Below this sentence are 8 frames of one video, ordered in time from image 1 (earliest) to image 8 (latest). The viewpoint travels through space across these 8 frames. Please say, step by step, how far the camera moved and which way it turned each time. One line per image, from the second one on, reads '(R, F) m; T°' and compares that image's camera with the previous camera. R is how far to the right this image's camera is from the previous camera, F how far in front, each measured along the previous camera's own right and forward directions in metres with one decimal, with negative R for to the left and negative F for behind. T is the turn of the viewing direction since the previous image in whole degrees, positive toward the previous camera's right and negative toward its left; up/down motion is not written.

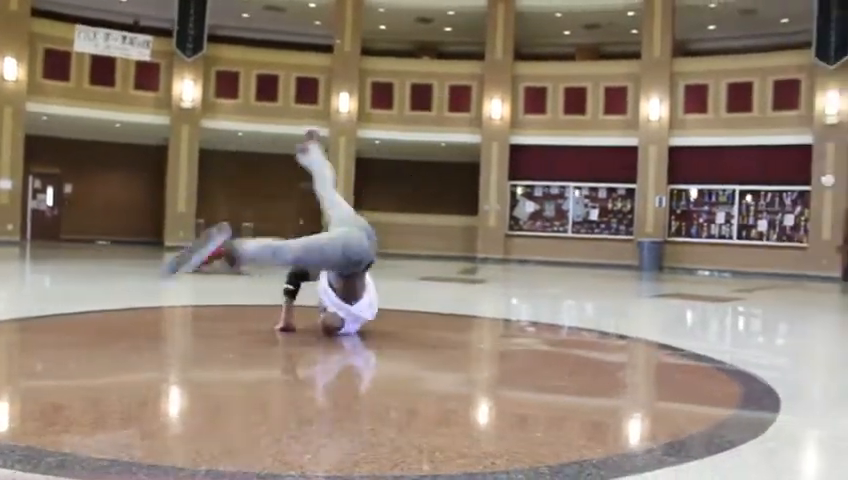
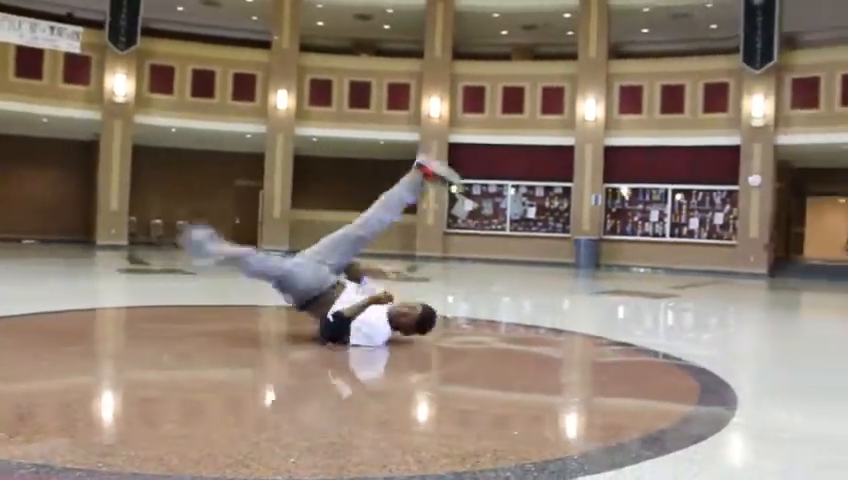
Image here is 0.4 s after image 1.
(-0.1, 0.0) m; +5°
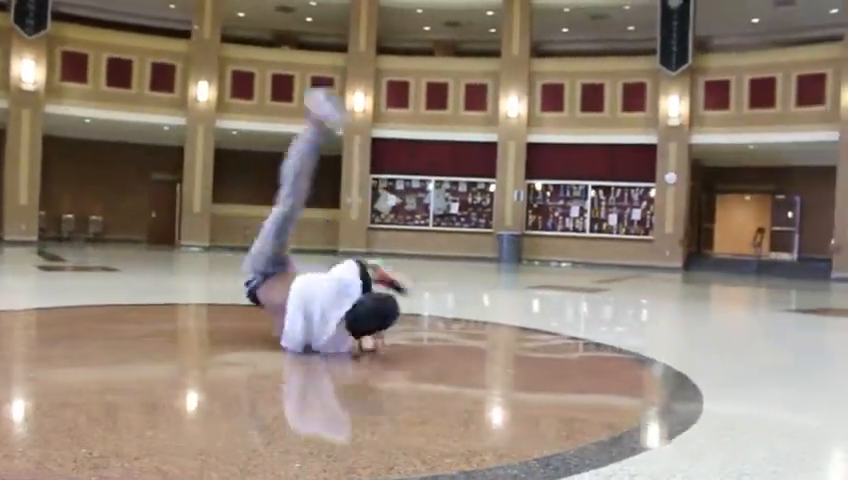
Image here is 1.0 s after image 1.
(-0.3, 0.0) m; +6°
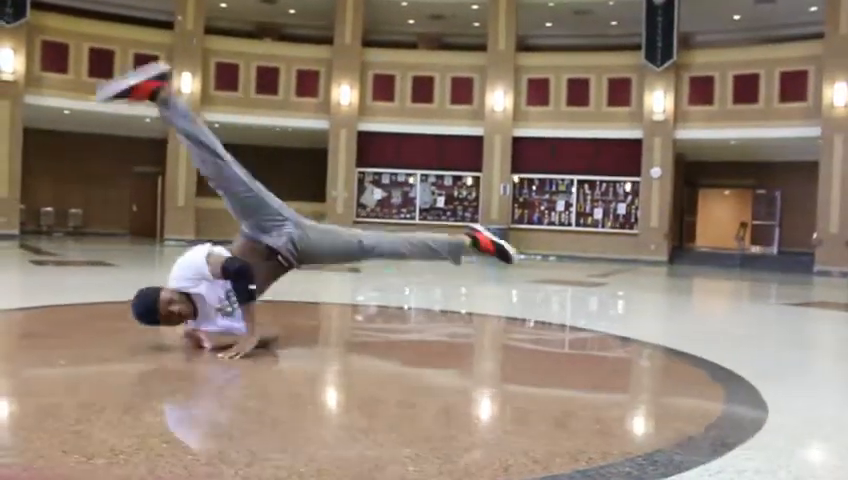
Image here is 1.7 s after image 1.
(-0.6, 0.0) m; +3°
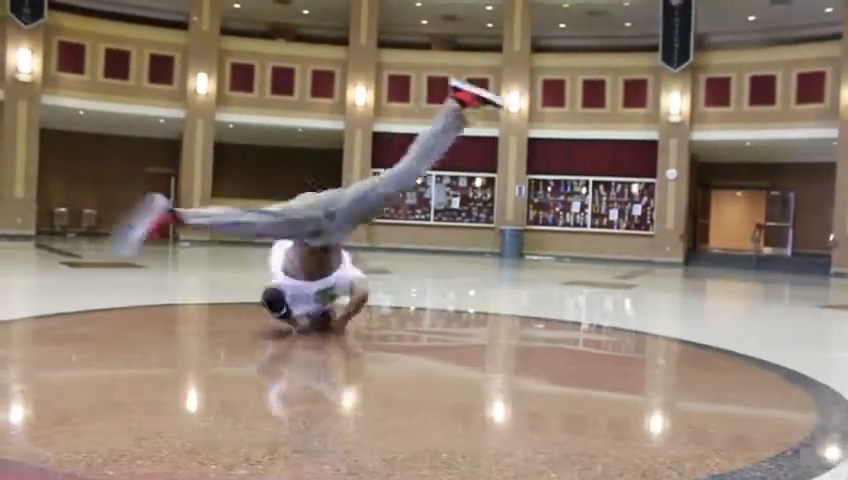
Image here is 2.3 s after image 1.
(-0.5, 0.0) m; 0°
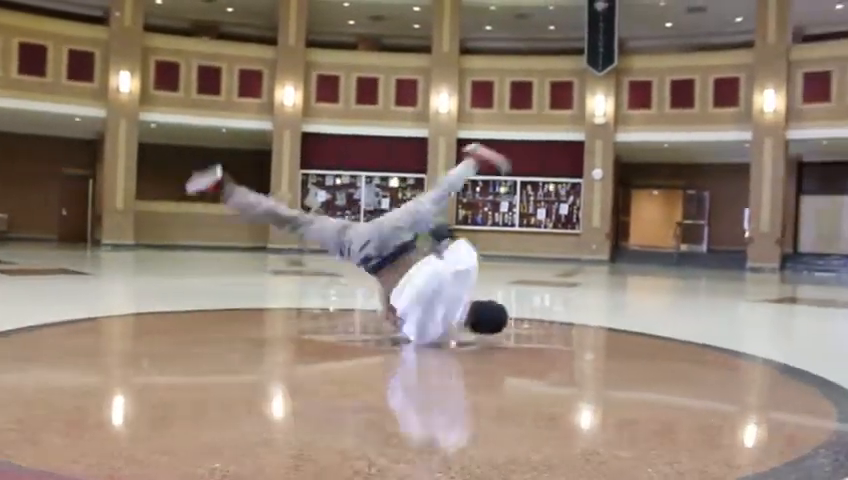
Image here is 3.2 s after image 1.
(-0.7, 0.0) m; +7°
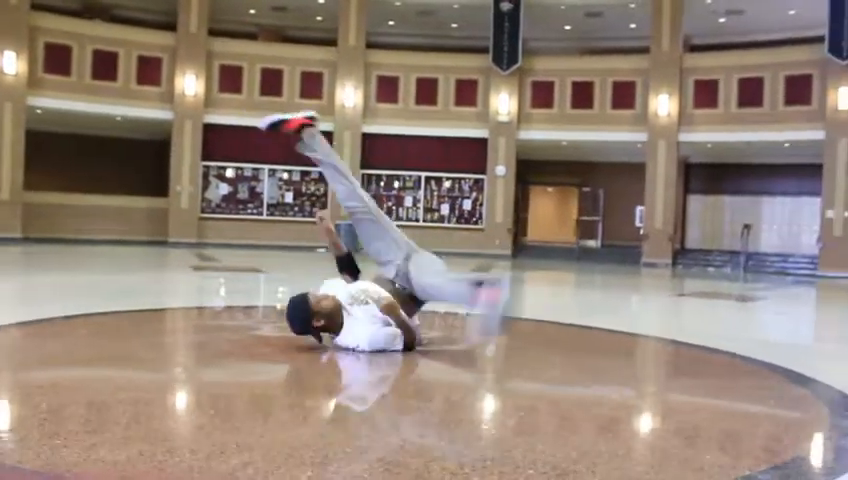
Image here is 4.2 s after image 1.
(-0.8, +0.1) m; +9°
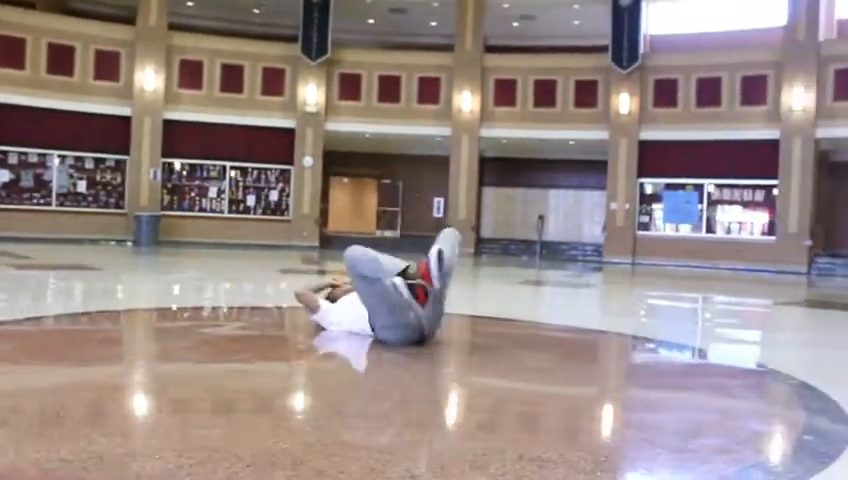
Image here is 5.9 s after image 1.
(-1.5, +0.2) m; +17°
